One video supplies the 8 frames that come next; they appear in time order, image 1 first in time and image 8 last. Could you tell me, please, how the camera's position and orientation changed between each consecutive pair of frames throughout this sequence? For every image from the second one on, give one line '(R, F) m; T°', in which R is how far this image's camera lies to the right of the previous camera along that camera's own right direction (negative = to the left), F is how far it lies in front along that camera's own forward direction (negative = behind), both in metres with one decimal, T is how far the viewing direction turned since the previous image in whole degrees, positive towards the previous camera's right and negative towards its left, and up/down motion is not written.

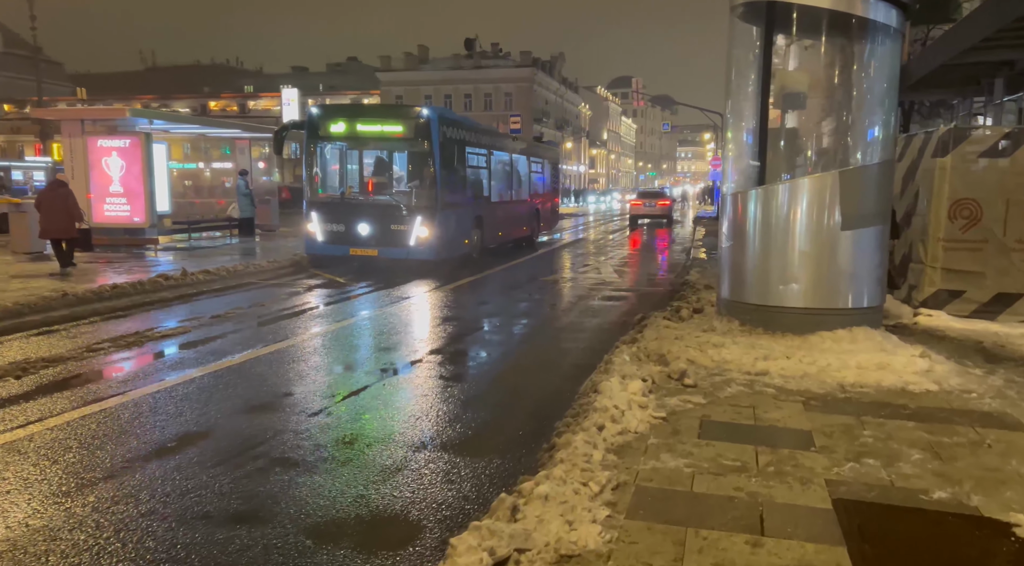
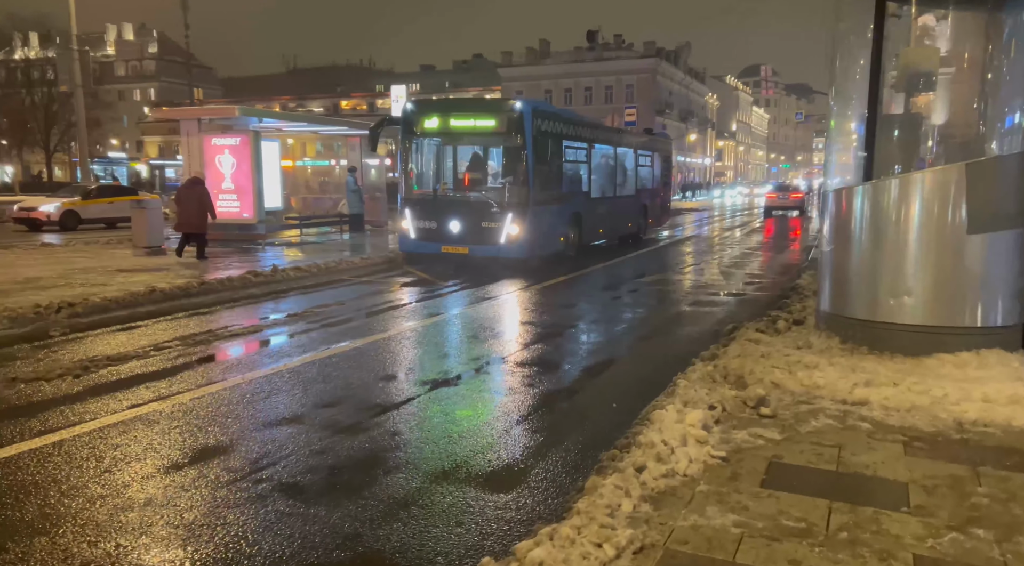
(+0.5, +0.7) m; -9°
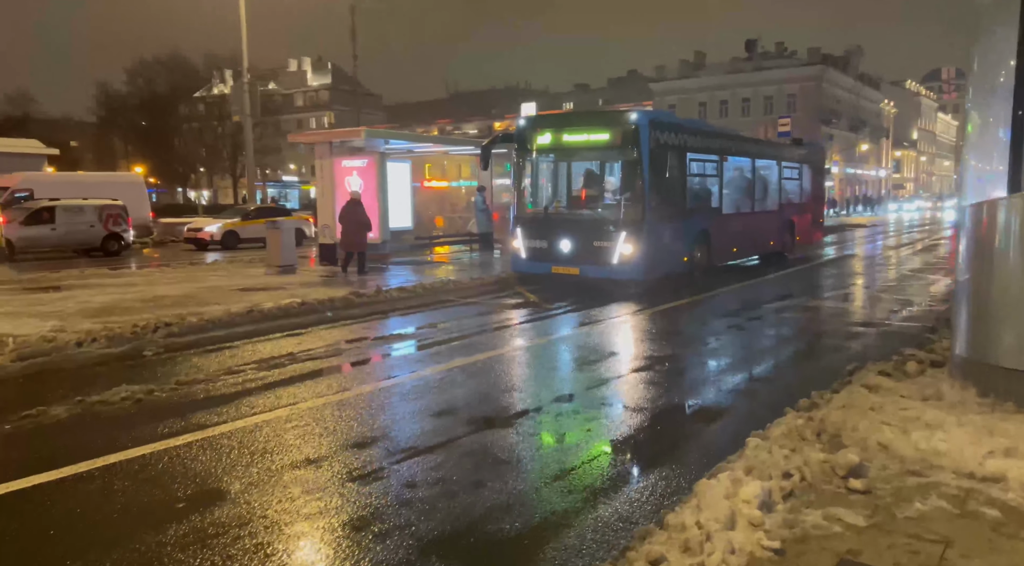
(+0.8, +0.8) m; -11°
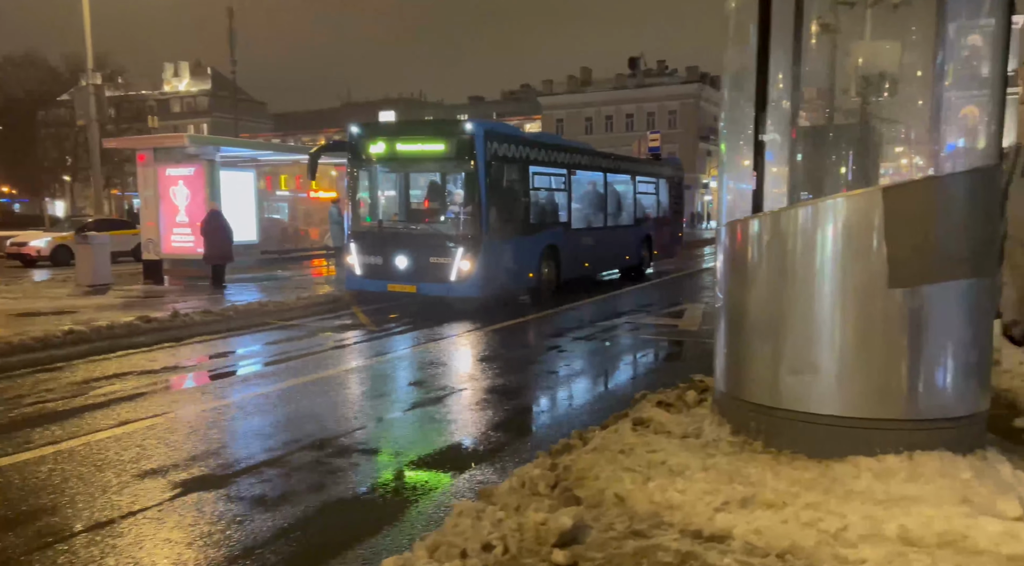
(+1.2, +0.7) m; +8°
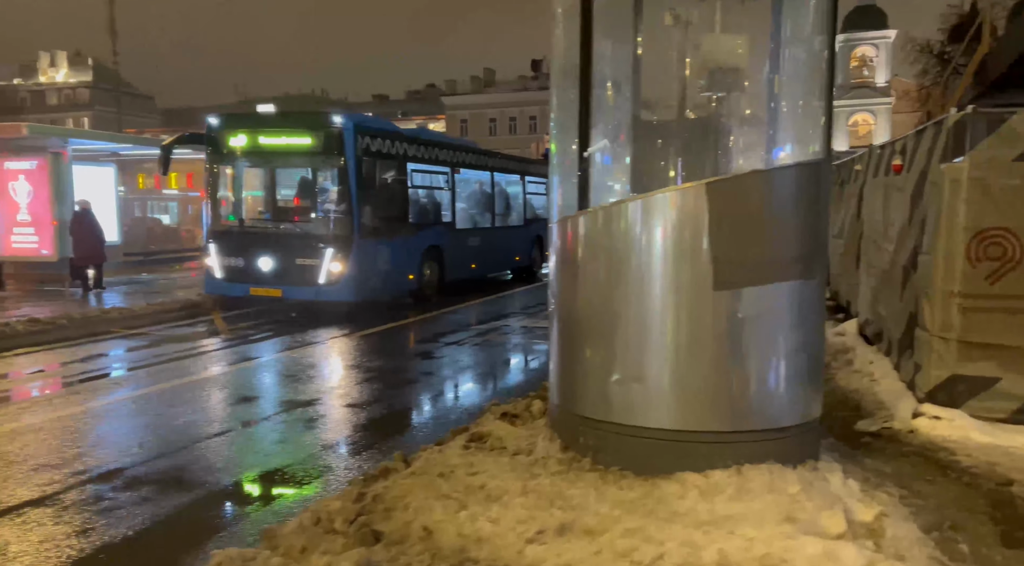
(+0.6, +0.5) m; +7°
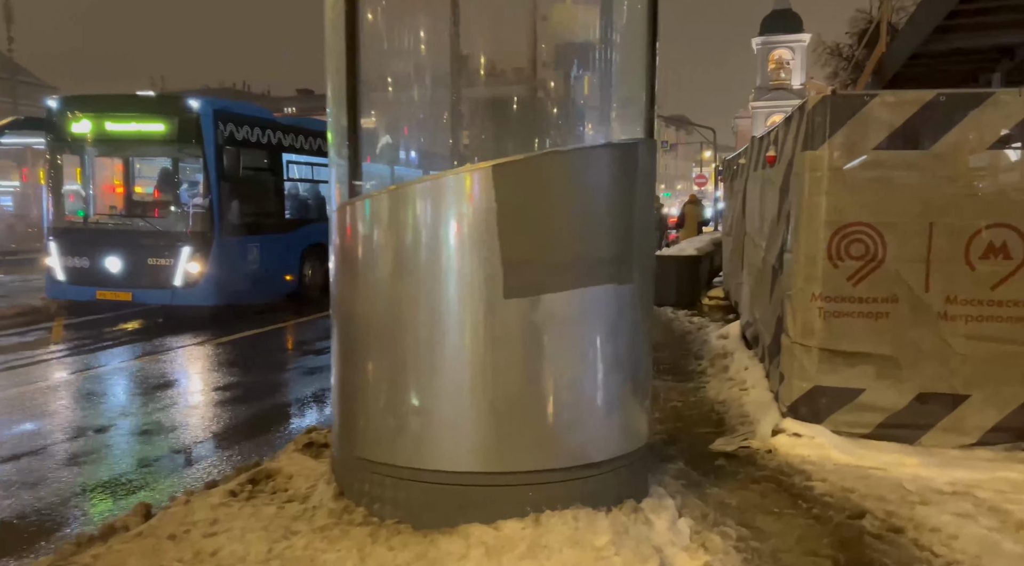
(+0.8, +0.8) m; +5°
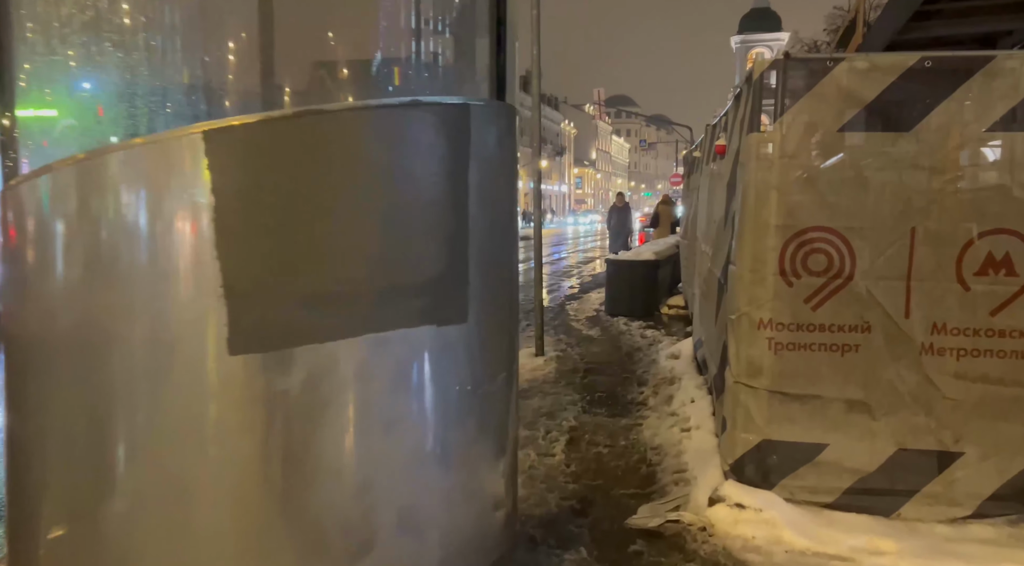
(+0.7, +1.3) m; +1°
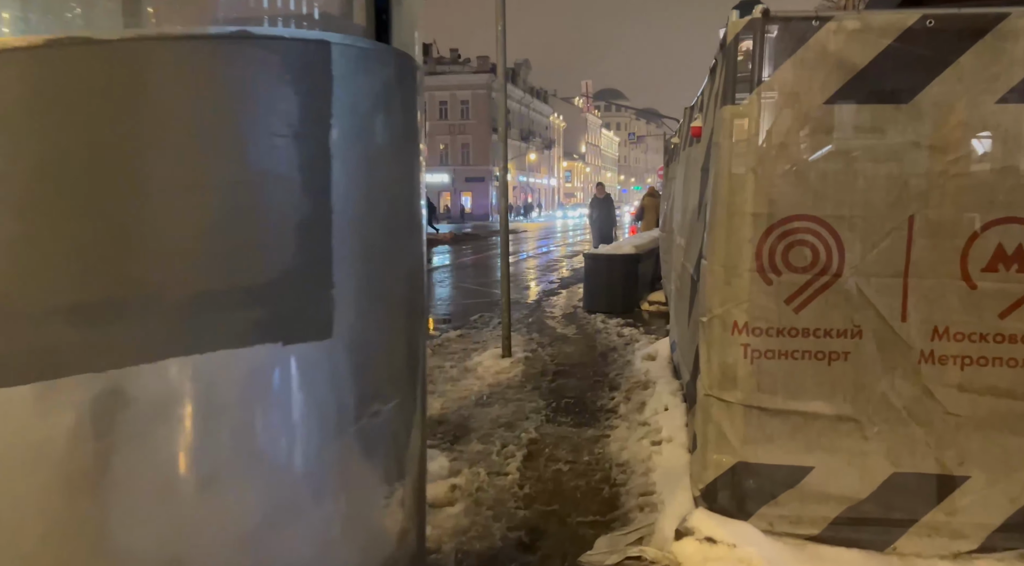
(+0.3, +0.6) m; +1°
